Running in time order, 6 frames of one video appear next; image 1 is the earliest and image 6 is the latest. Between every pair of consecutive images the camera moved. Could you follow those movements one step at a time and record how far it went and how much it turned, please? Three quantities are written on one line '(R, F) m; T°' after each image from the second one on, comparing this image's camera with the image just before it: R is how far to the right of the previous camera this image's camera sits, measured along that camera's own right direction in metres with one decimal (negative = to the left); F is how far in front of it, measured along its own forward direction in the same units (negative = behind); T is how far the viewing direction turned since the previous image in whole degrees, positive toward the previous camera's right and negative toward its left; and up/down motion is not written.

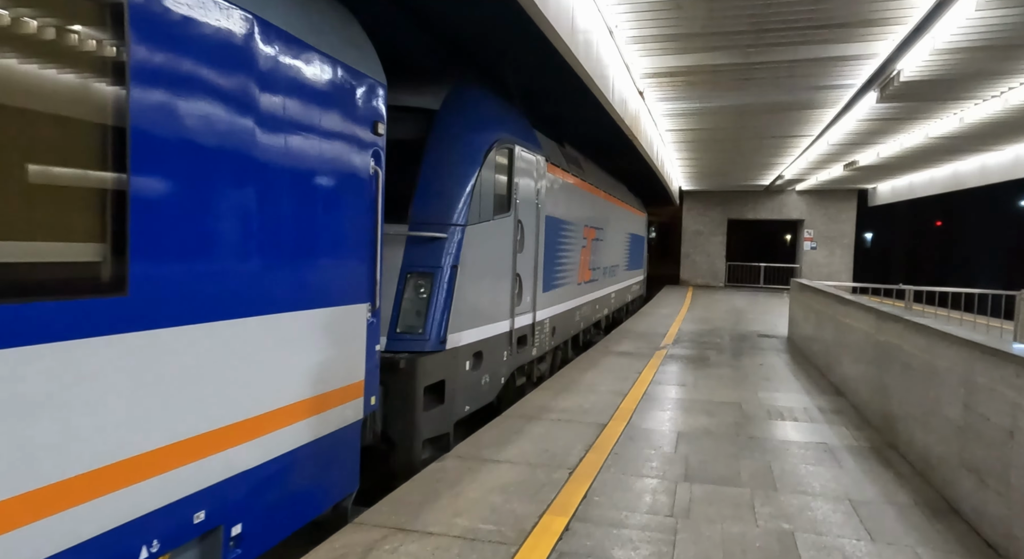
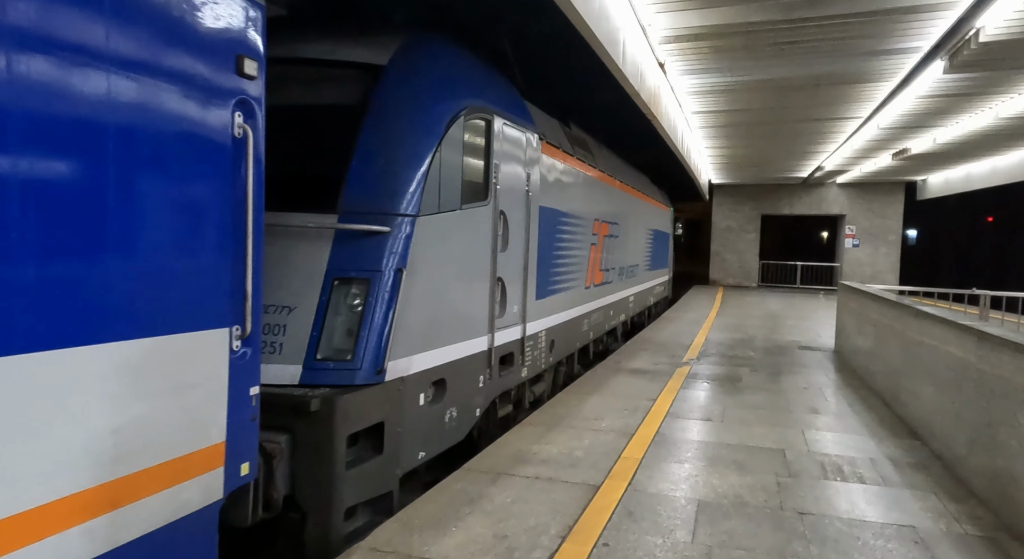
(+0.4, +1.5) m; -2°
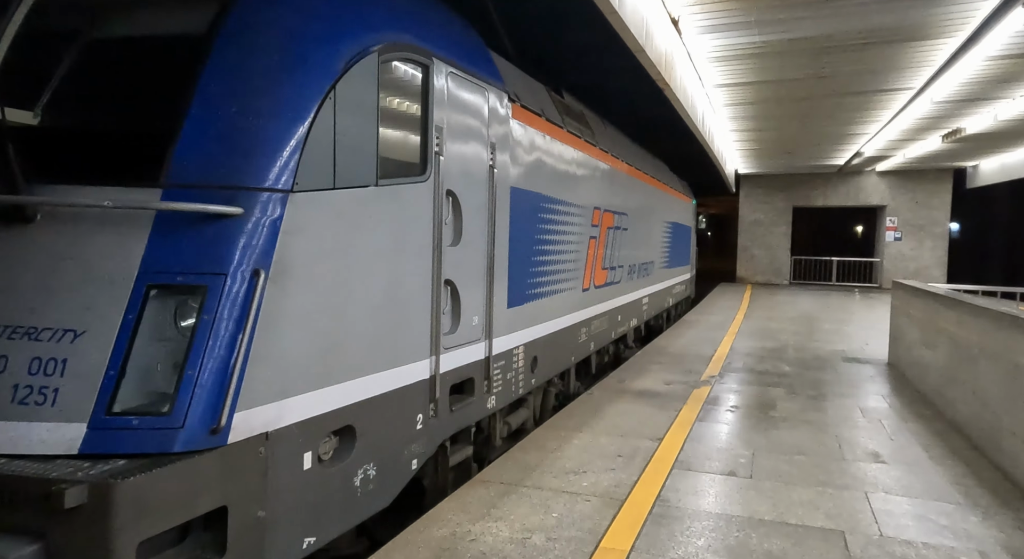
(+0.5, +1.5) m; -2°
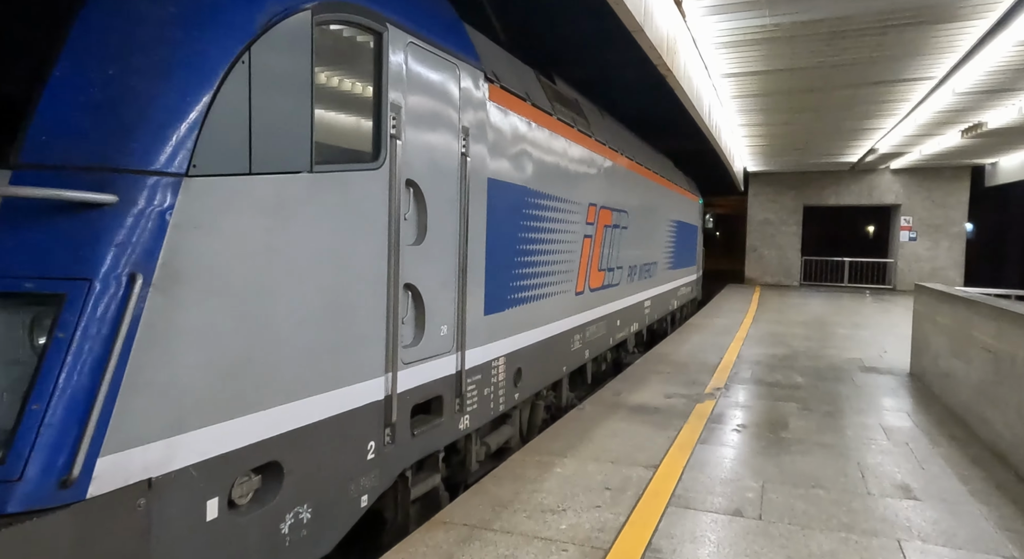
(+0.2, +0.6) m; -1°
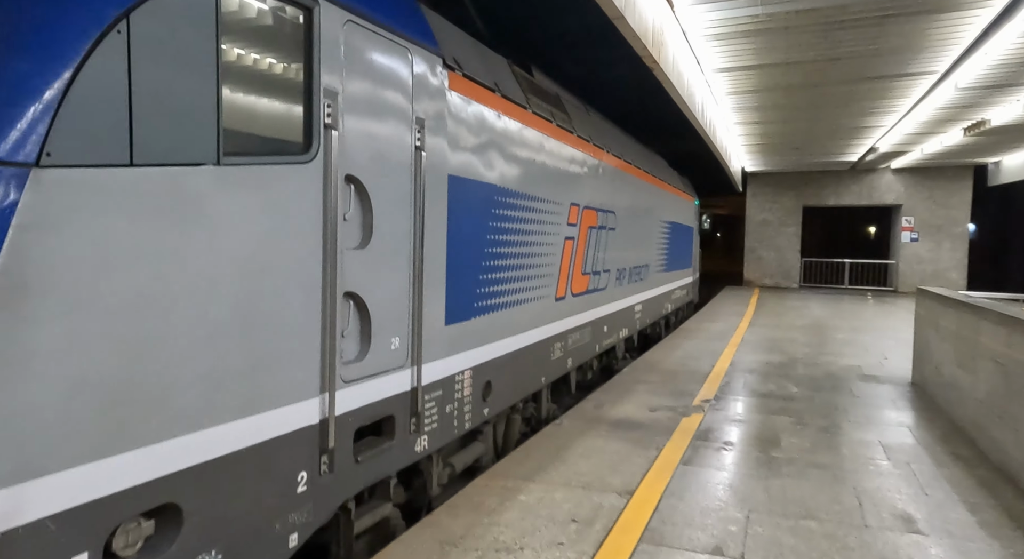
(+0.2, +0.4) m; 0°
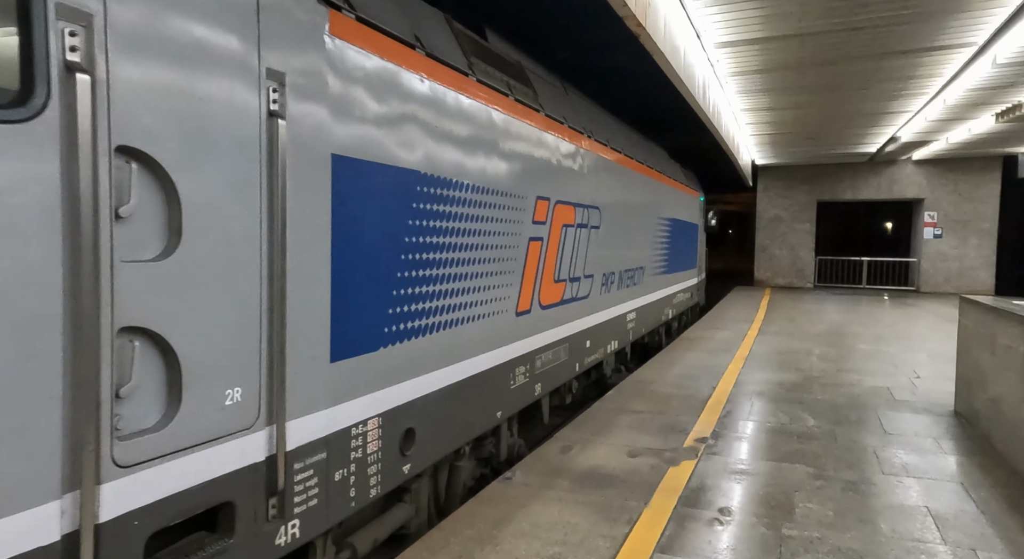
(+0.5, +1.2) m; -1°
